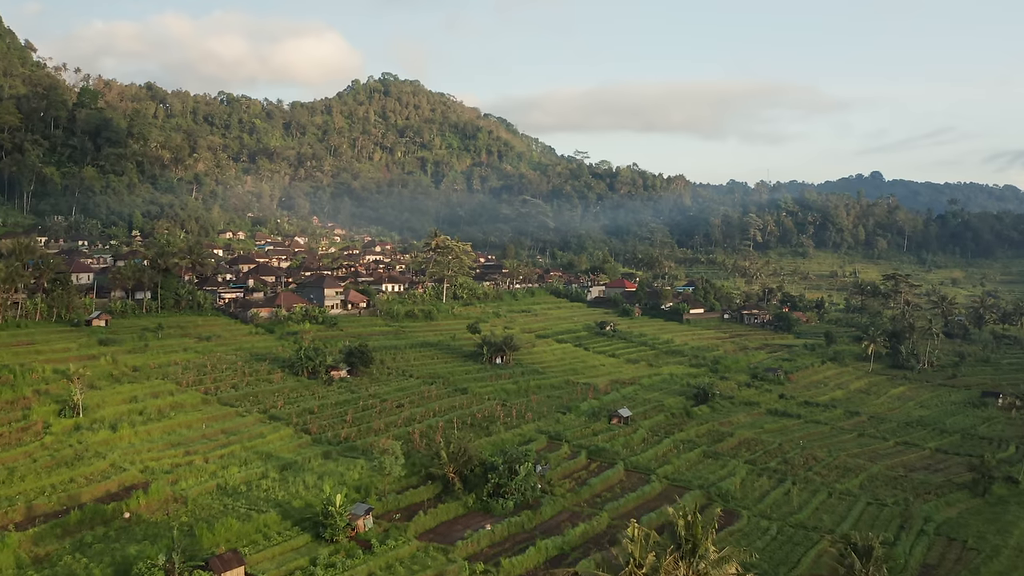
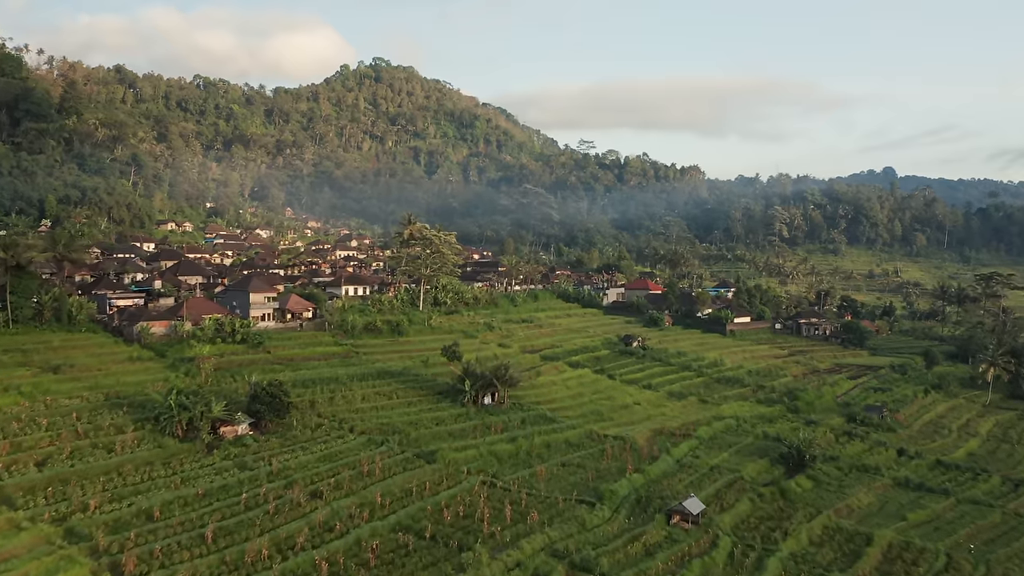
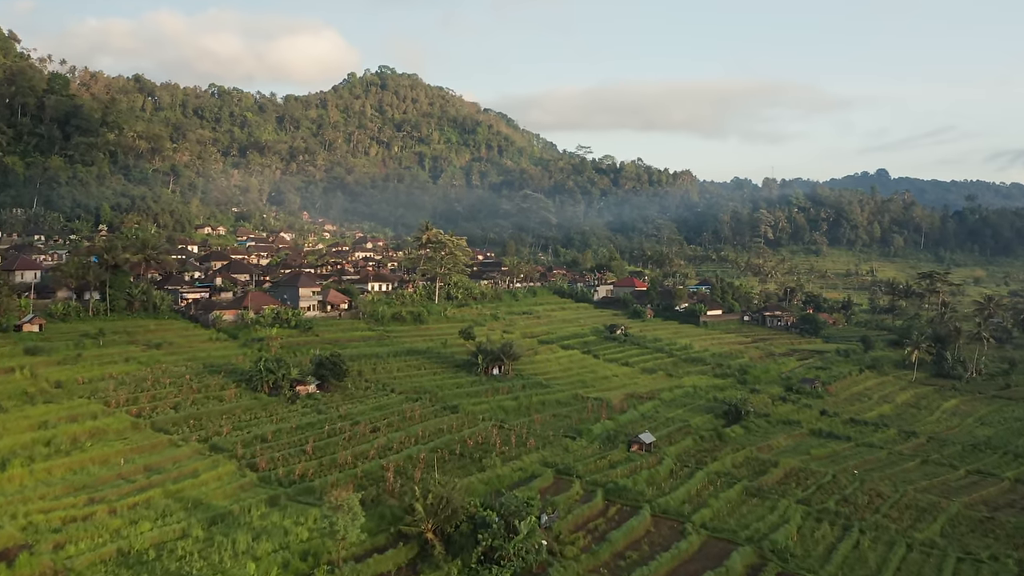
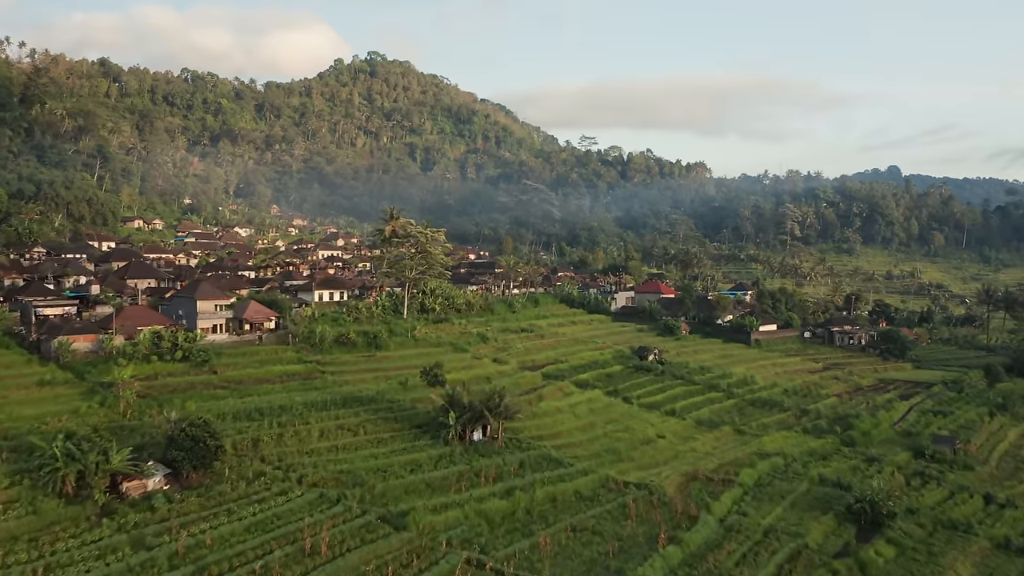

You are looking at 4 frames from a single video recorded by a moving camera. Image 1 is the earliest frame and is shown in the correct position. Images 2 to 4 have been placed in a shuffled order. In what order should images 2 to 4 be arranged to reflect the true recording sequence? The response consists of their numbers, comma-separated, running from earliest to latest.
3, 2, 4
